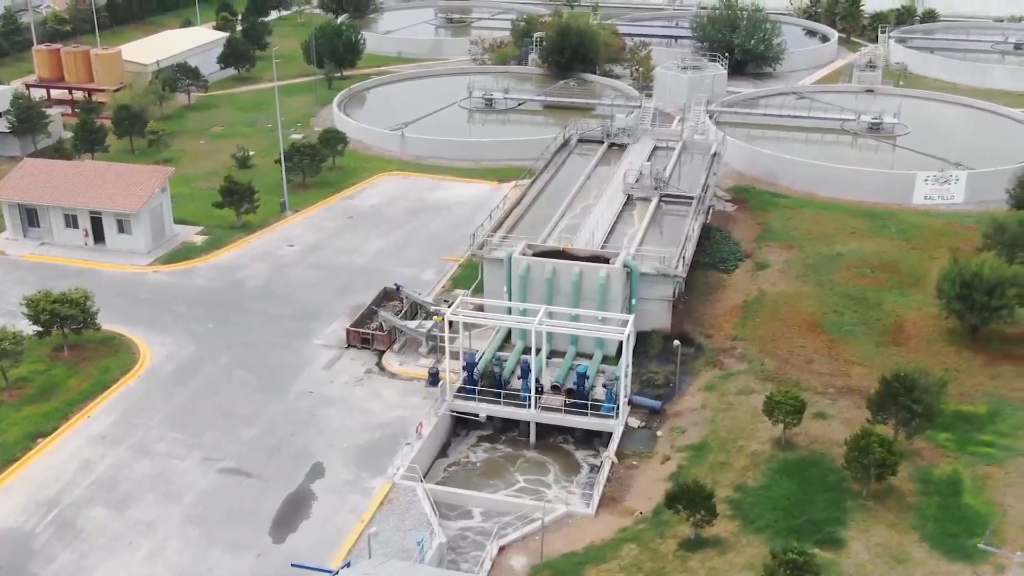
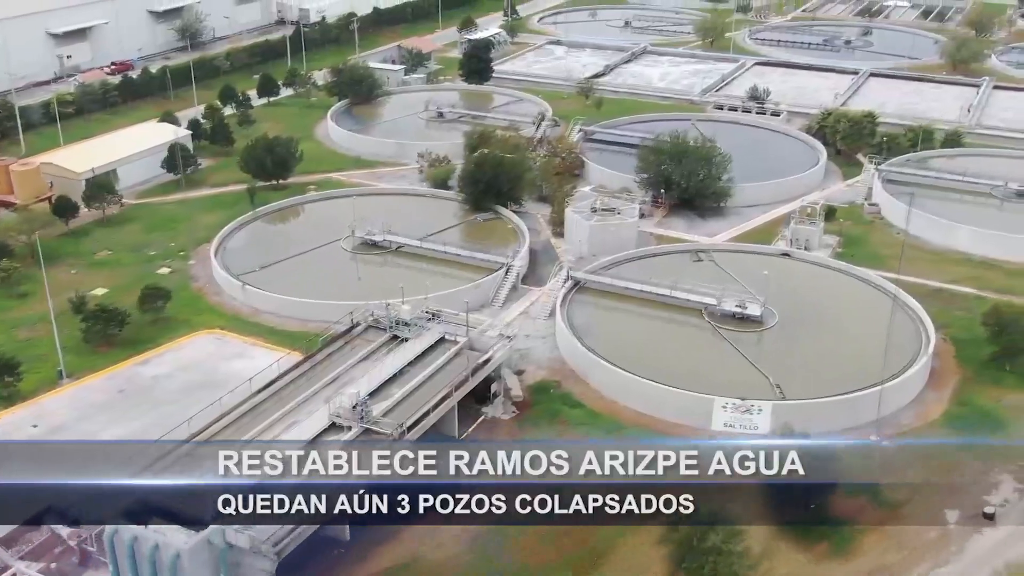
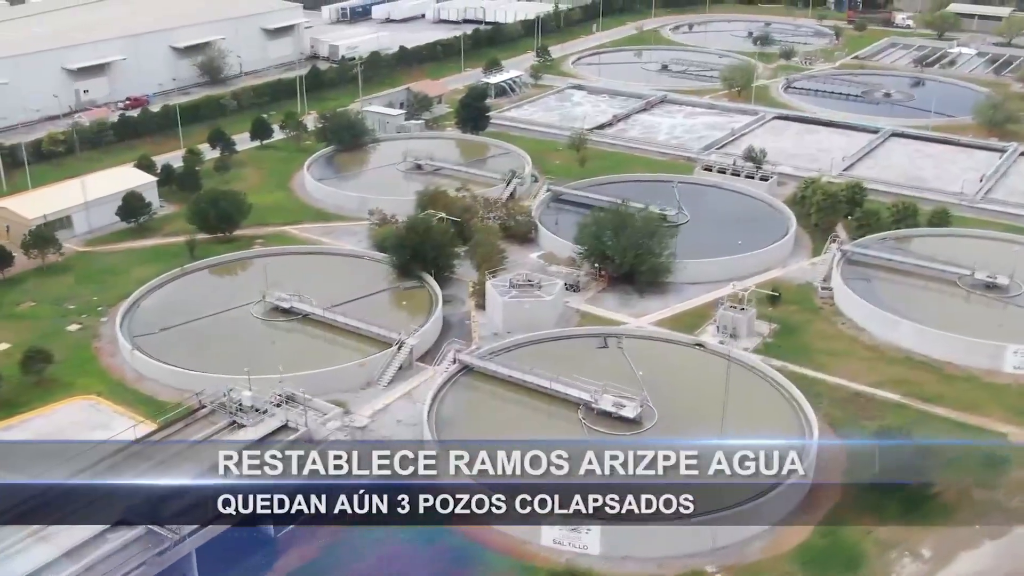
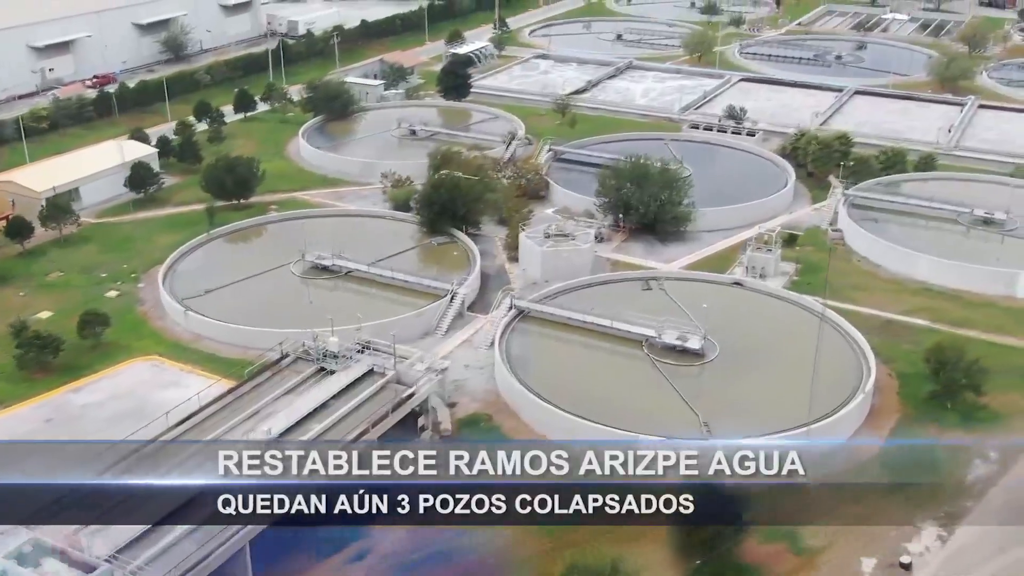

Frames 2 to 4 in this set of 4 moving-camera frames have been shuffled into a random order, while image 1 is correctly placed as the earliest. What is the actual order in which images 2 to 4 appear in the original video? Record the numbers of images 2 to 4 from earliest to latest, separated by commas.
2, 4, 3
